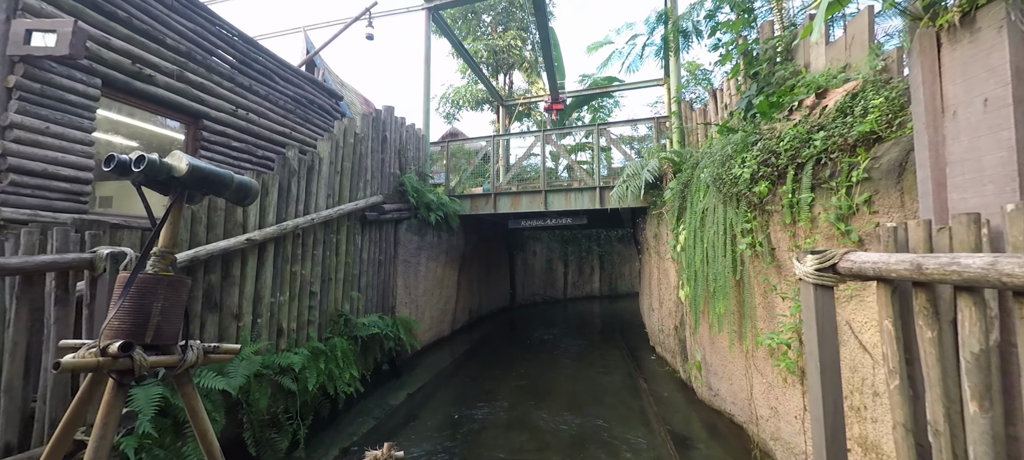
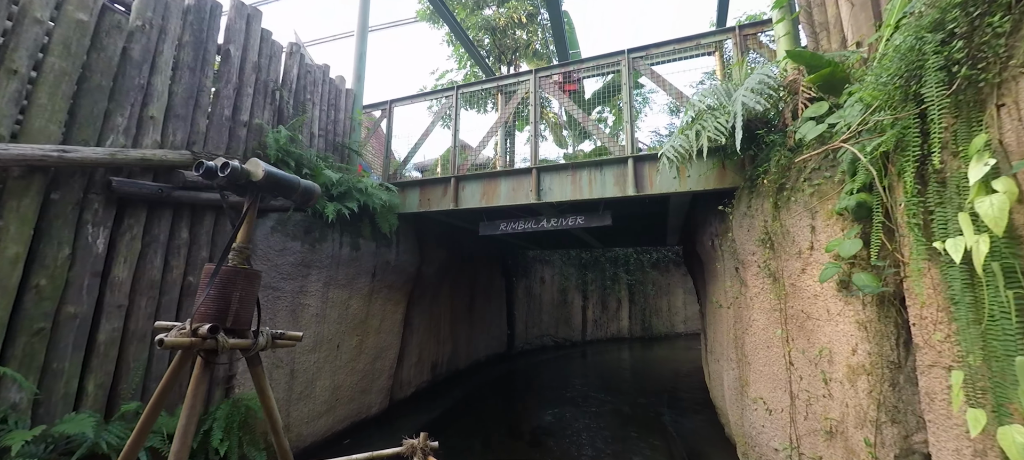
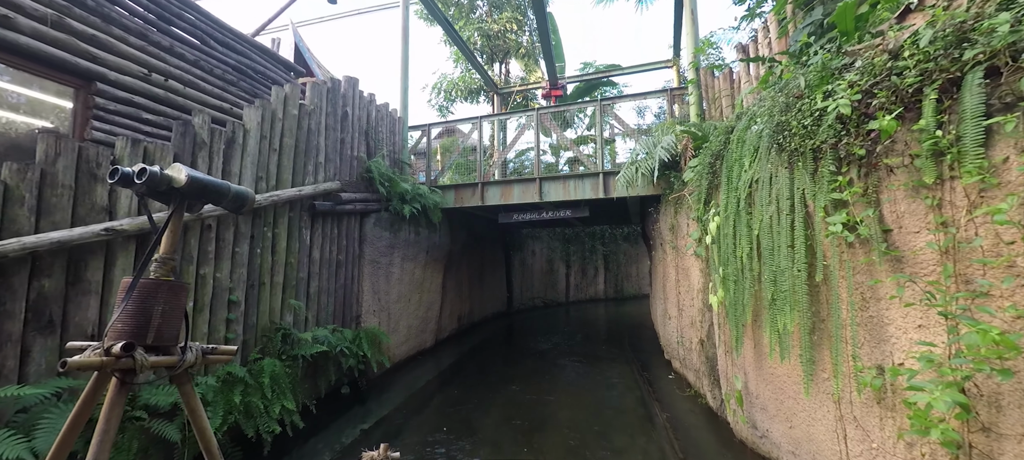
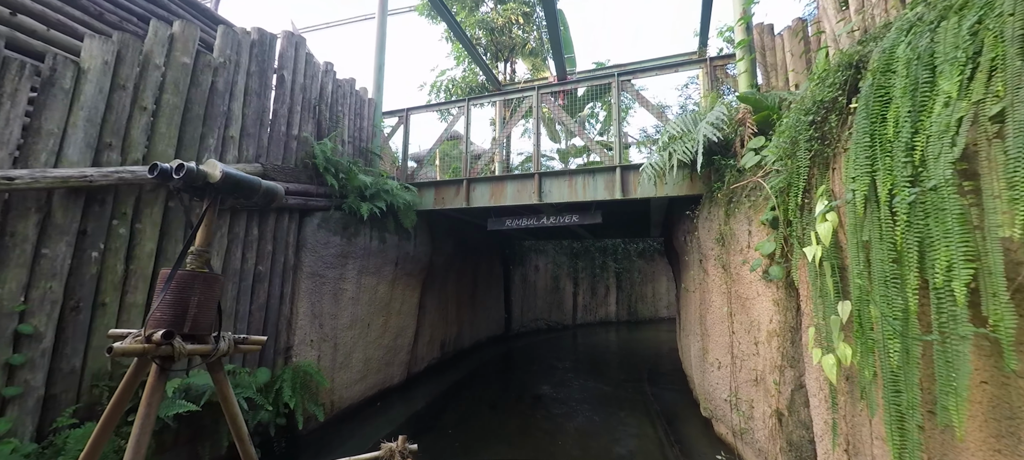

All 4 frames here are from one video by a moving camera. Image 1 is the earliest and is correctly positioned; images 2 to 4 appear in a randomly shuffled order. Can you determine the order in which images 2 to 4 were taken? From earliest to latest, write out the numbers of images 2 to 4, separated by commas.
3, 4, 2
